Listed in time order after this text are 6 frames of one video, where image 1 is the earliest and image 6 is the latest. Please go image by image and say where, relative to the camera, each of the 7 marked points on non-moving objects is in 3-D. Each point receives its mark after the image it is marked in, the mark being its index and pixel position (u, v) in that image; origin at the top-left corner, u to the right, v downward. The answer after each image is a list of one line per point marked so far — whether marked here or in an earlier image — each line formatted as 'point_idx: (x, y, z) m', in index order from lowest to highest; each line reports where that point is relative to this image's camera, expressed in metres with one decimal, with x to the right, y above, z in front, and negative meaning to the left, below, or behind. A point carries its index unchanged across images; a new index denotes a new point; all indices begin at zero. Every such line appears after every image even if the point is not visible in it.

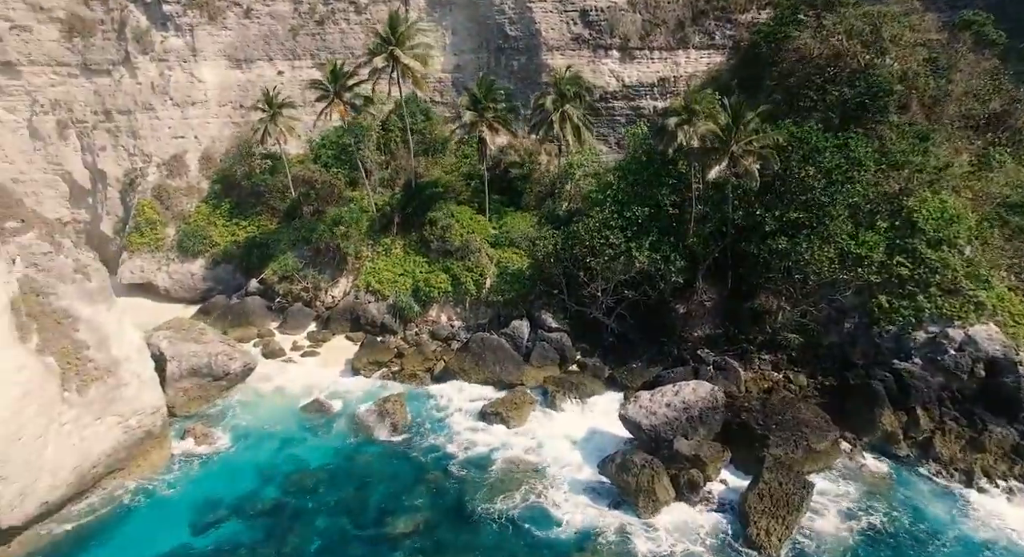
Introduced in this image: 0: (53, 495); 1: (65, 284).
0: (-10.1, -4.8, +13.3) m
1: (-11.4, -0.1, +15.2) m
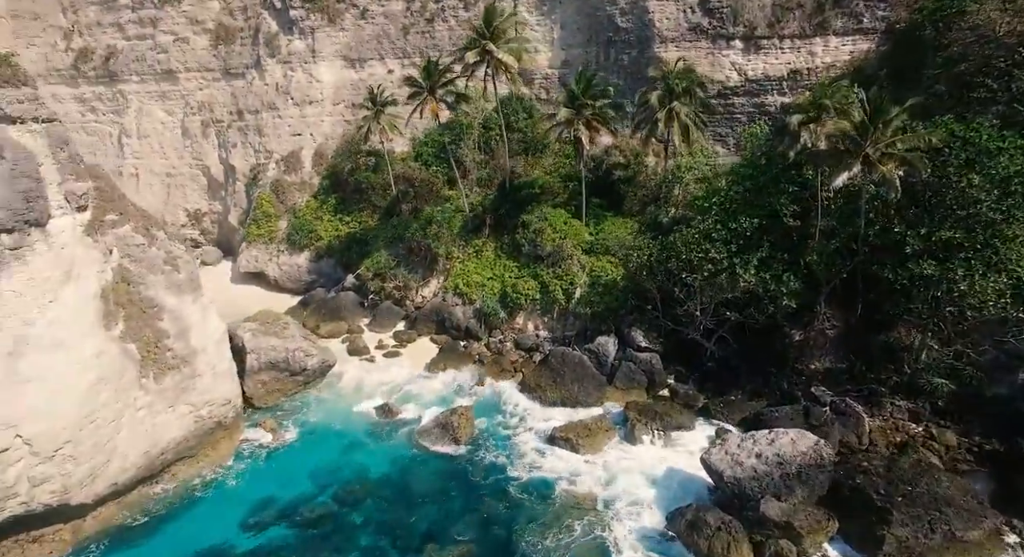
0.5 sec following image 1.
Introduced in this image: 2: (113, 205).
0: (-8.9, -4.6, +13.8) m
1: (-9.6, +0.1, +15.9) m
2: (-10.4, +1.9, +15.5) m
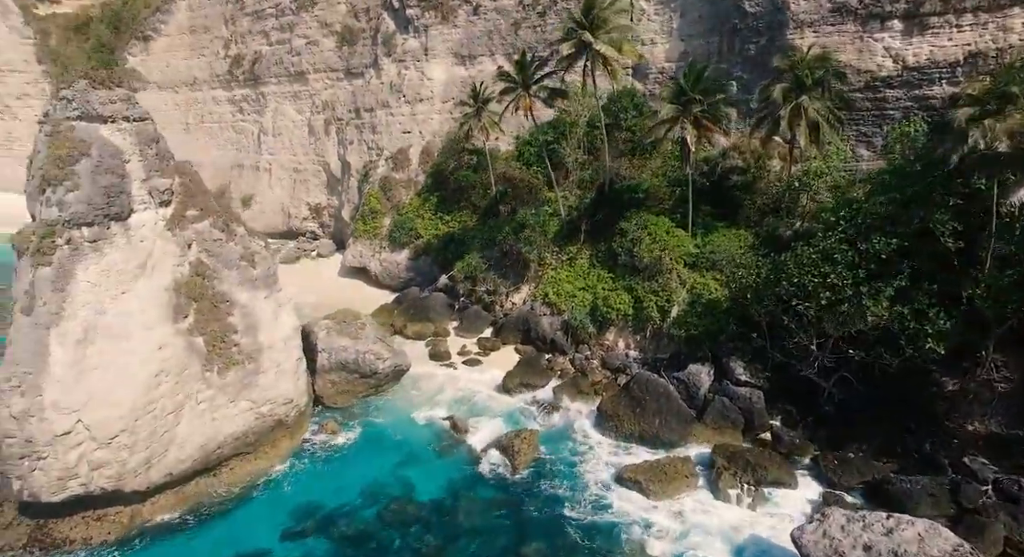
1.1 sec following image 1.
0: (-7.8, -4.4, +14.0) m
1: (-7.7, +0.3, +16.2) m
2: (-8.5, +2.1, +15.9) m
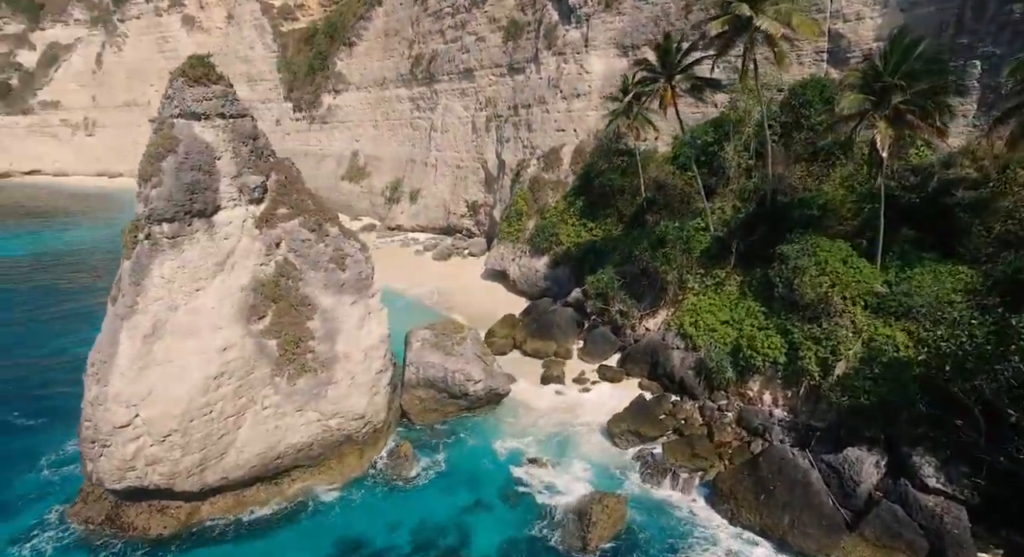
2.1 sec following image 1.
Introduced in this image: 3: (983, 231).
0: (-6.3, -4.5, +13.6) m
1: (-5.1, +0.2, +15.6) m
2: (-5.9, +2.1, +15.6) m
3: (+12.4, +1.3, +16.0) m
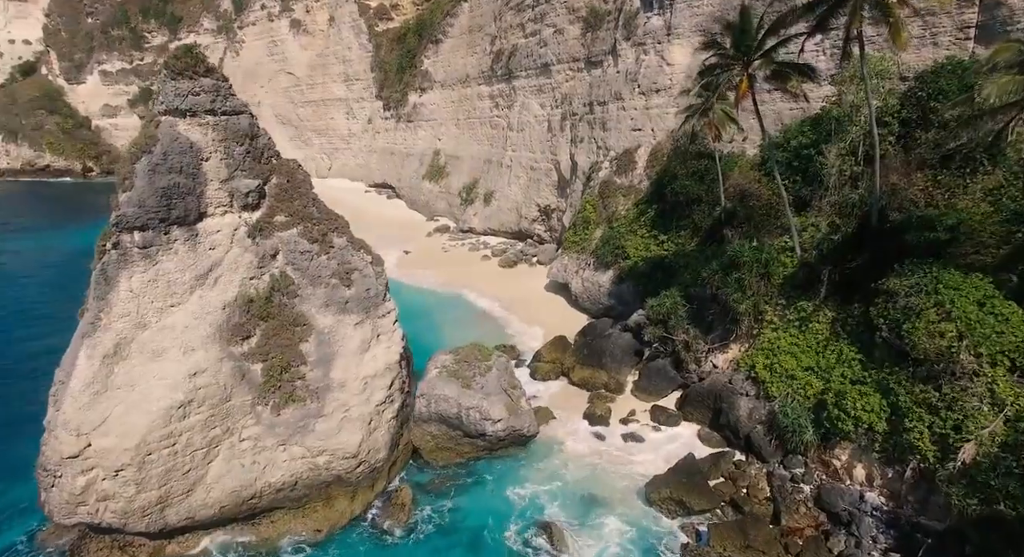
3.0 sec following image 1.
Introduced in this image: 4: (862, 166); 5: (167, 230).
0: (-6.3, -4.8, +12.2) m
1: (-4.6, -0.2, +13.9) m
2: (-5.2, +1.7, +14.0) m
3: (+12.8, +0.2, +11.3) m
4: (+10.2, +3.2, +17.3) m
5: (-7.0, +1.0, +12.2) m
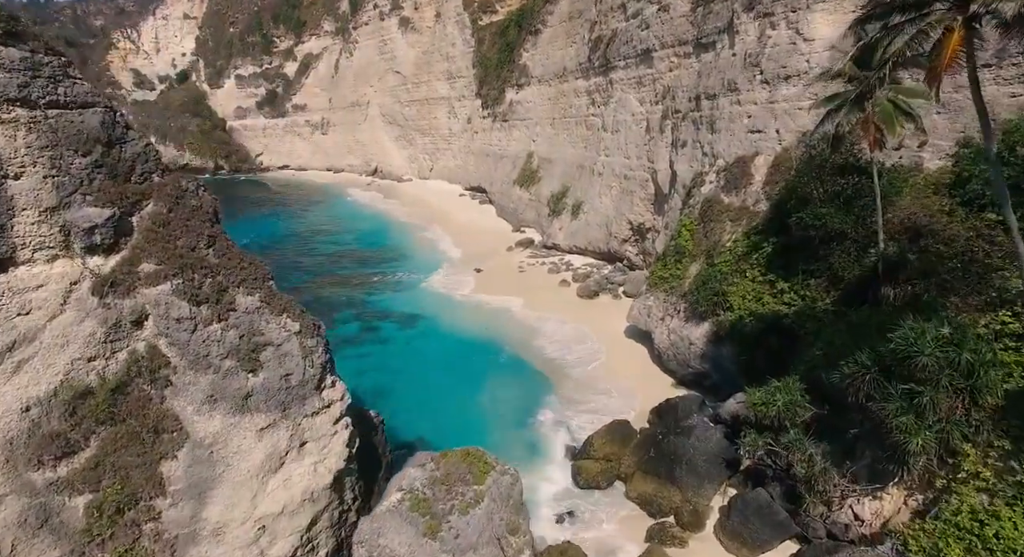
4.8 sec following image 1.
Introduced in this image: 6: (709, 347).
0: (-7.1, -5.9, +7.7) m
1: (-4.9, -1.4, +9.0) m
2: (-5.4, +0.5, +9.3) m
3: (+11.7, -1.9, +3.1) m
4: (+10.5, +1.2, +9.5) m
5: (-7.5, -0.1, +7.9) m
6: (+5.7, -2.0, +17.5) m
